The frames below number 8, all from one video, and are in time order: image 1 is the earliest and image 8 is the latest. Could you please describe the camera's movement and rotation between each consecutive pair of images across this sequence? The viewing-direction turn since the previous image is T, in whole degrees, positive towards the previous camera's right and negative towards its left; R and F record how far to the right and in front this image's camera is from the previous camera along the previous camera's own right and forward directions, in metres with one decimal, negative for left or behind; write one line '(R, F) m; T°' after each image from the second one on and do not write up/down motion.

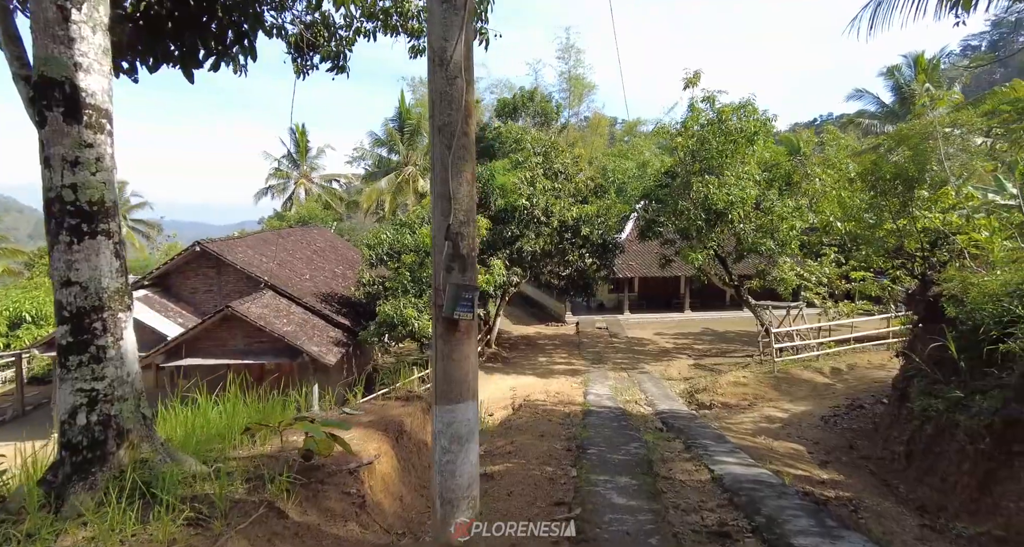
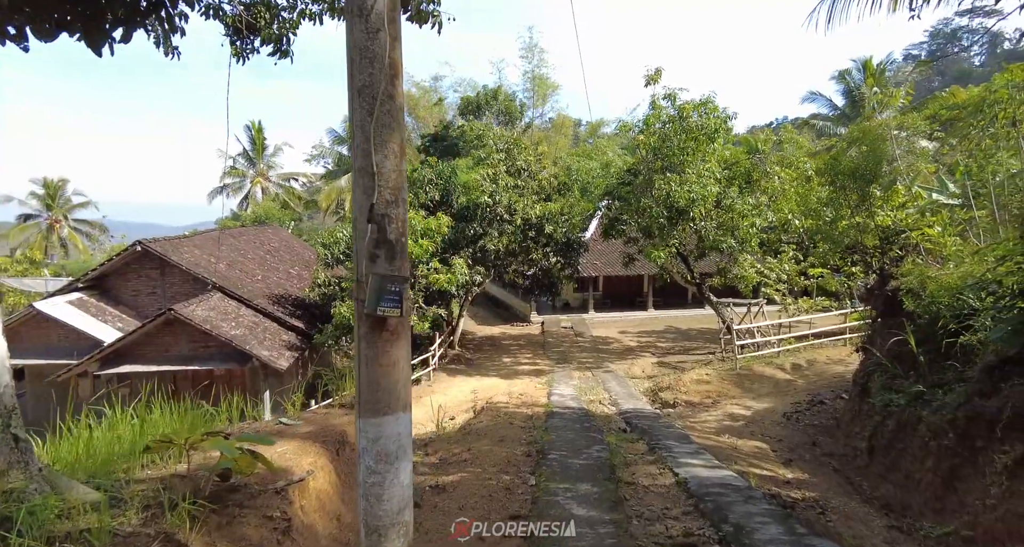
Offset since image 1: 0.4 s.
(+0.1, +0.3) m; +3°
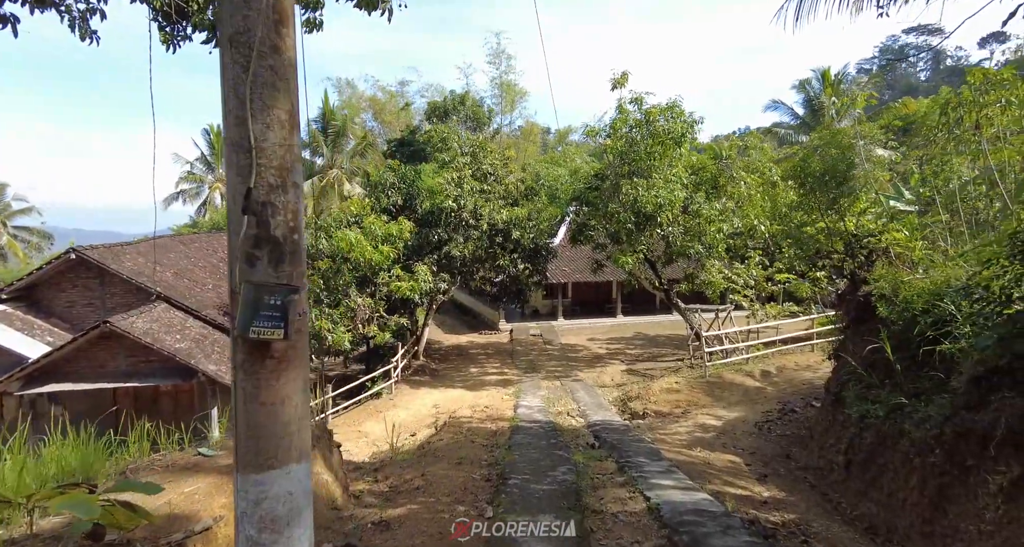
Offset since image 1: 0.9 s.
(+0.1, +0.4) m; +3°
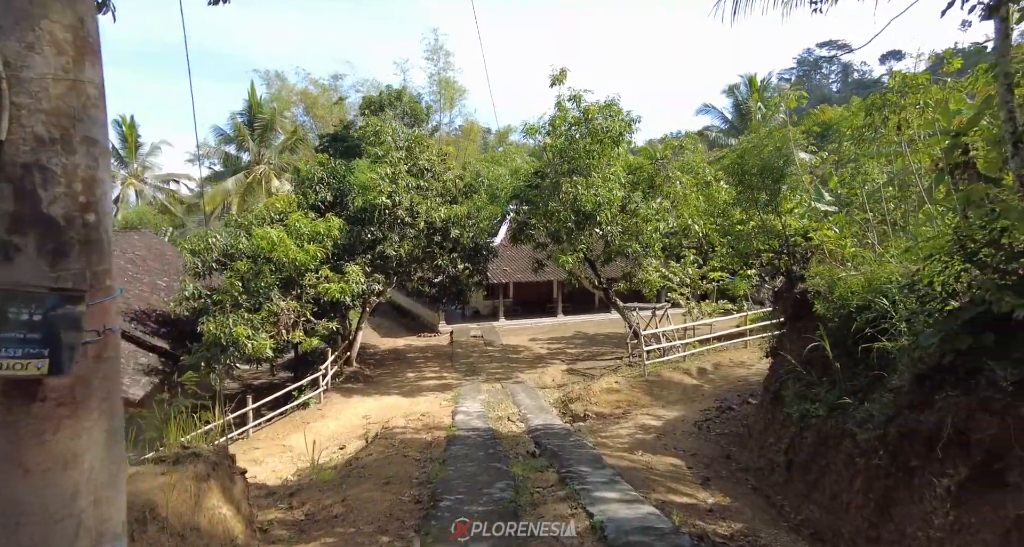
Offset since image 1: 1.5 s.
(+0.1, +0.4) m; +6°
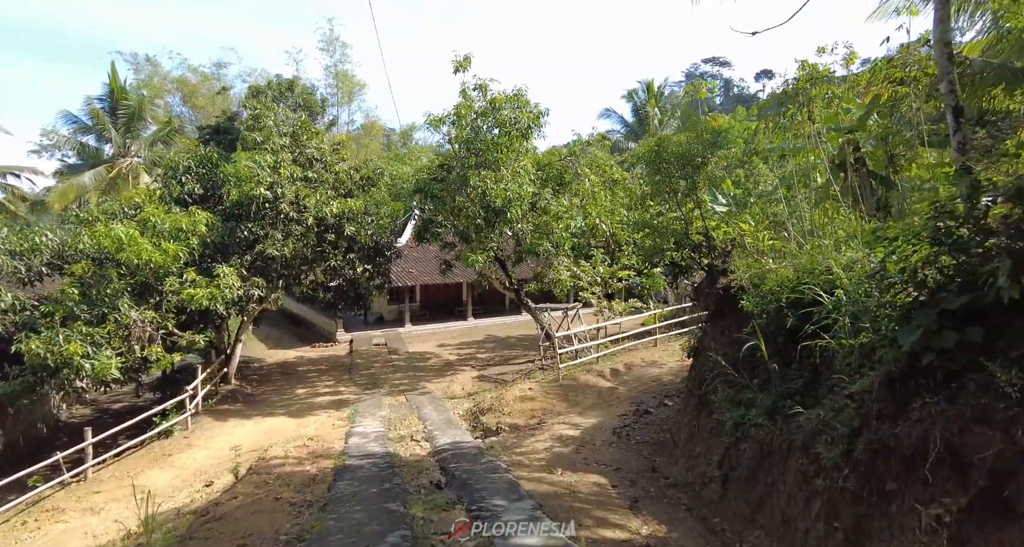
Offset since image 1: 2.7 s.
(+0.1, +1.0) m; +9°
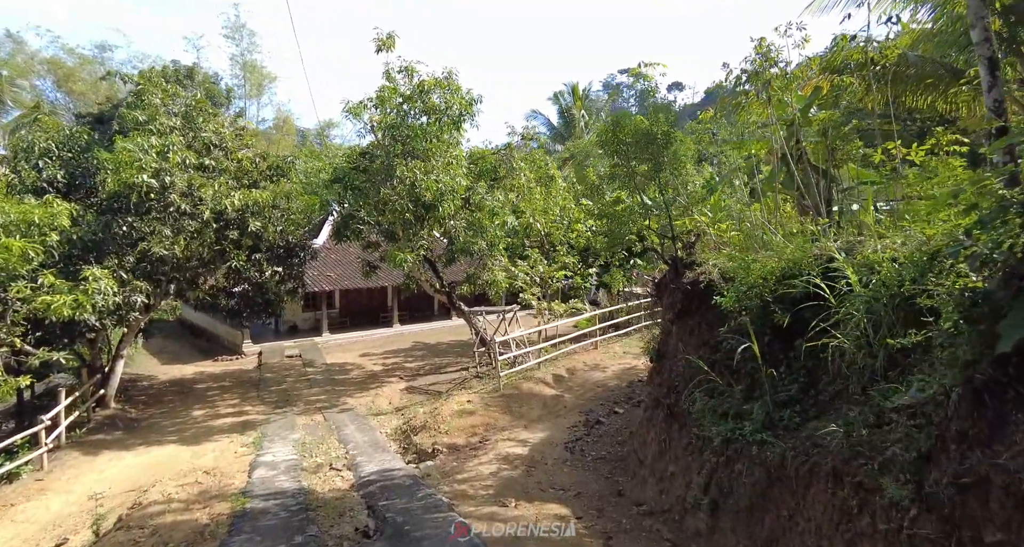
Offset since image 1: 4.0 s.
(-0.2, +1.1) m; +7°
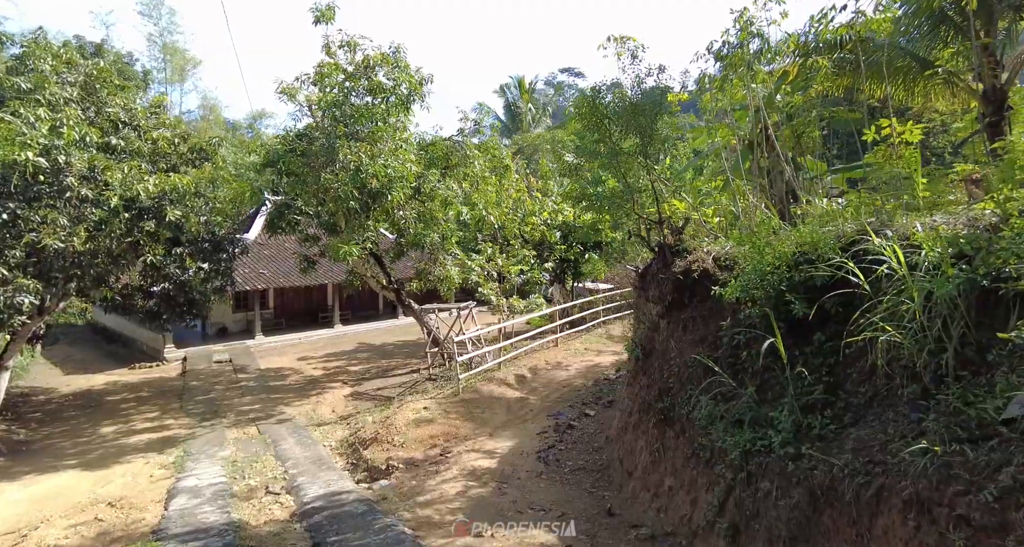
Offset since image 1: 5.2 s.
(-0.3, +0.9) m; +6°
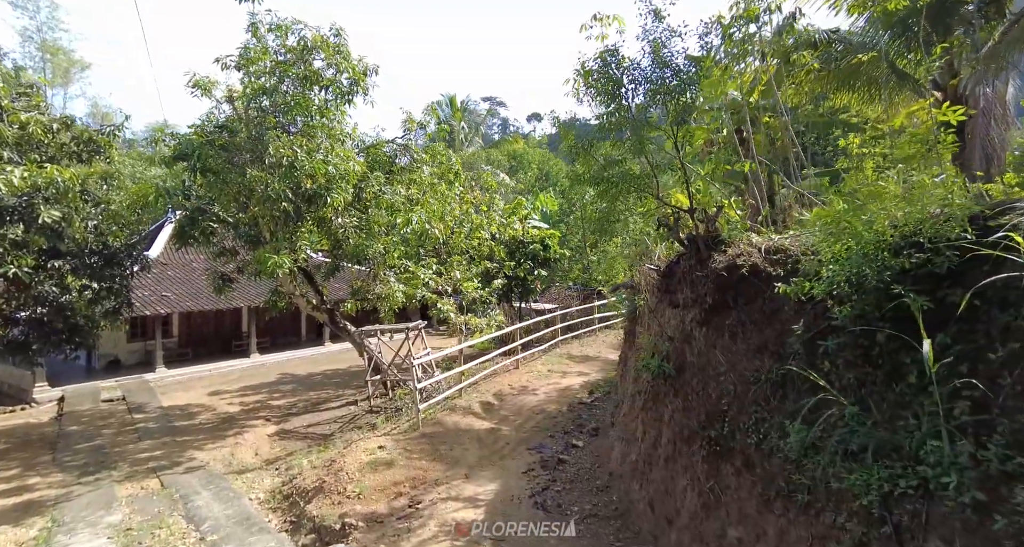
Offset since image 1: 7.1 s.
(-0.7, +1.3) m; +8°
